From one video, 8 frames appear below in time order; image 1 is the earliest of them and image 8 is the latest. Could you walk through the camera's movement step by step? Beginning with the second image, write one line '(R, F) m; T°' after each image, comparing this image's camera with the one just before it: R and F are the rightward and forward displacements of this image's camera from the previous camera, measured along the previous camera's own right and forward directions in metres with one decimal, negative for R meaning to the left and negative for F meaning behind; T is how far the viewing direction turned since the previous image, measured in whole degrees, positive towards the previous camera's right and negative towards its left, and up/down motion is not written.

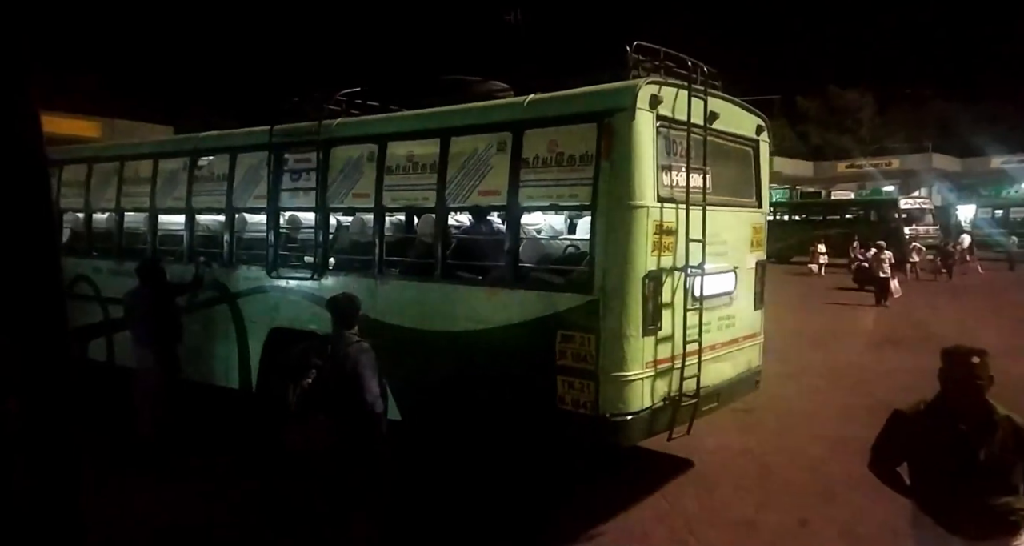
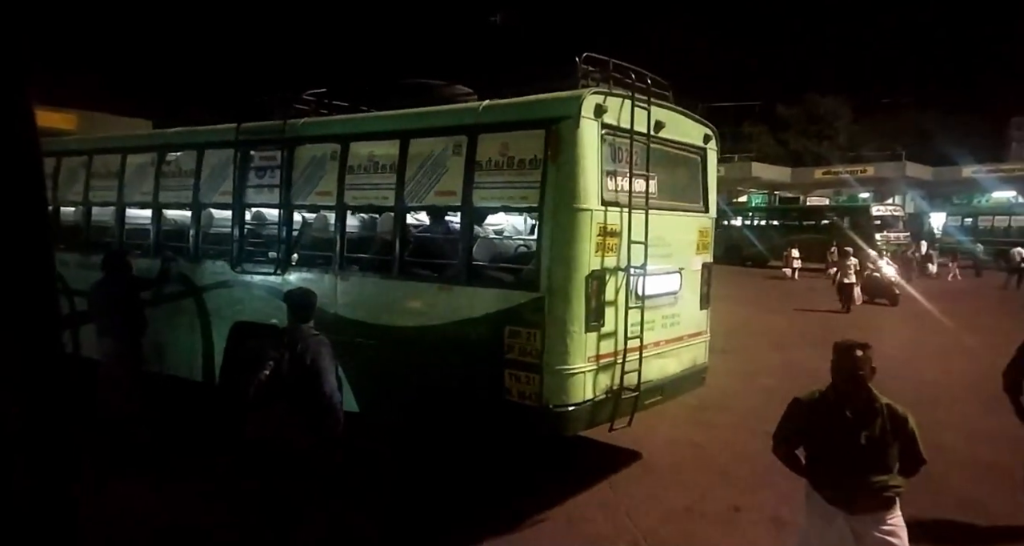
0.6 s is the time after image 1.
(+0.2, -0.3) m; +2°
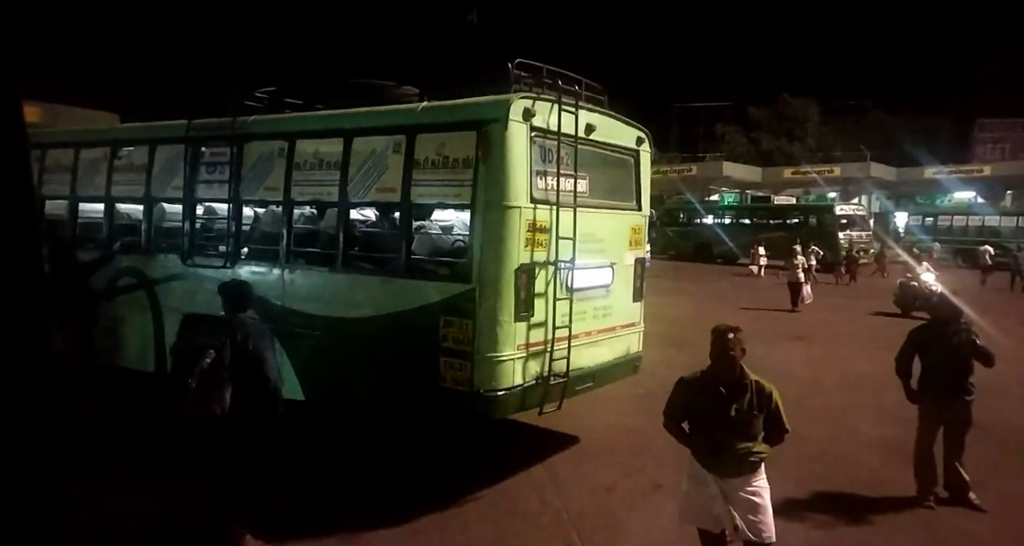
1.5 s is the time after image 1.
(+0.2, -0.3) m; +3°
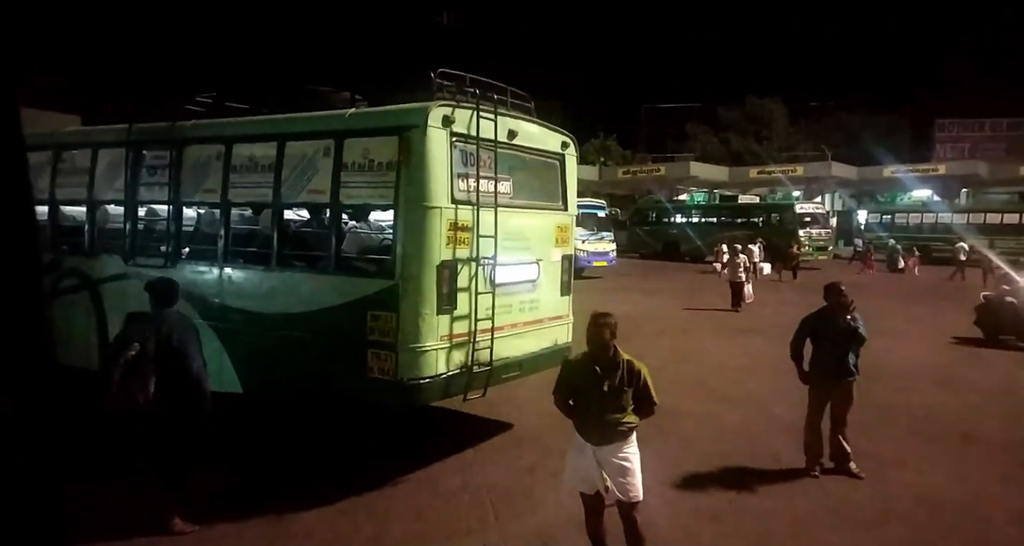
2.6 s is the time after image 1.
(+0.3, -0.4) m; +3°
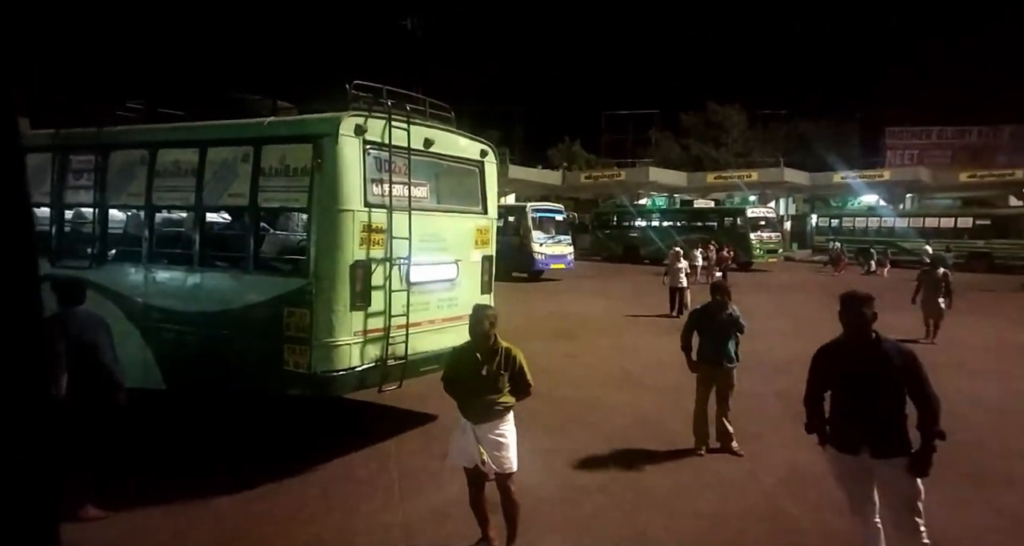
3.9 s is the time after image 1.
(+0.4, -0.5) m; +4°
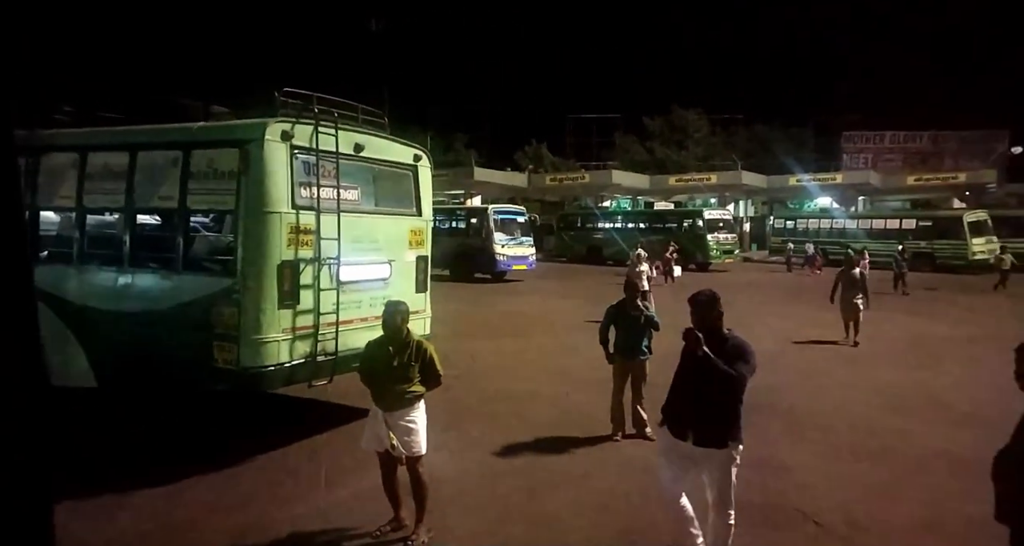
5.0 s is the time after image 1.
(+0.3, -0.3) m; +3°
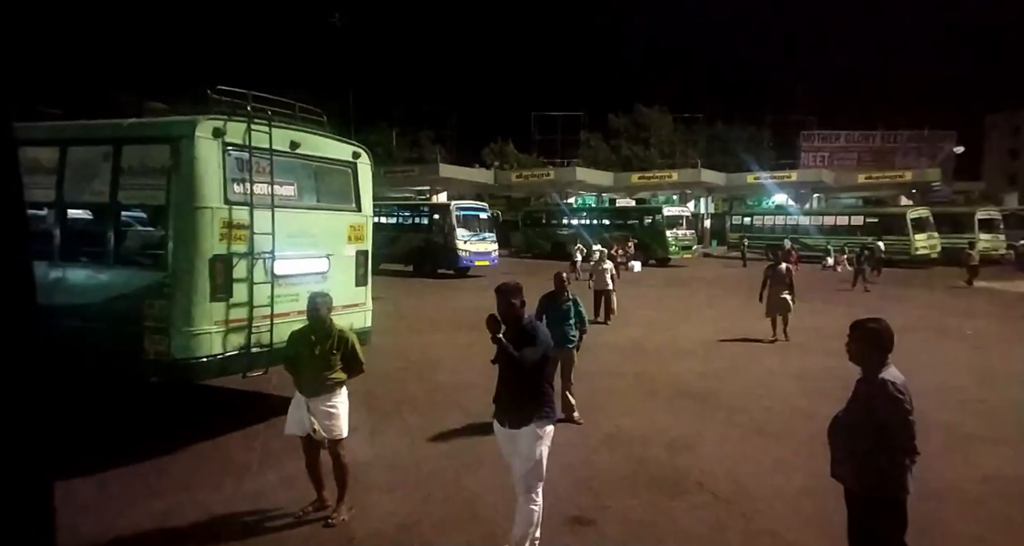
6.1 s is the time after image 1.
(+0.2, -0.2) m; +3°
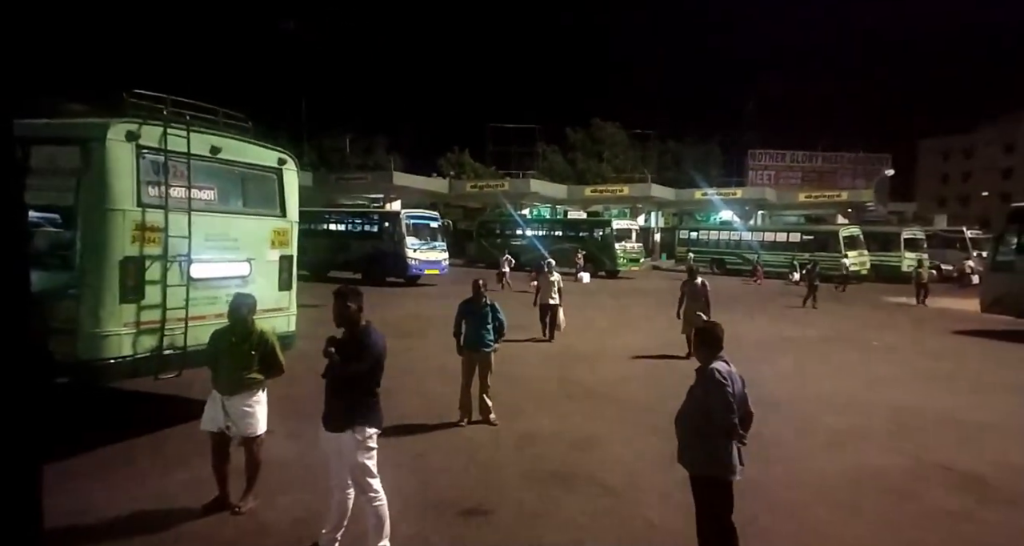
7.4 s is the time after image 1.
(+0.3, -0.2) m; +4°
